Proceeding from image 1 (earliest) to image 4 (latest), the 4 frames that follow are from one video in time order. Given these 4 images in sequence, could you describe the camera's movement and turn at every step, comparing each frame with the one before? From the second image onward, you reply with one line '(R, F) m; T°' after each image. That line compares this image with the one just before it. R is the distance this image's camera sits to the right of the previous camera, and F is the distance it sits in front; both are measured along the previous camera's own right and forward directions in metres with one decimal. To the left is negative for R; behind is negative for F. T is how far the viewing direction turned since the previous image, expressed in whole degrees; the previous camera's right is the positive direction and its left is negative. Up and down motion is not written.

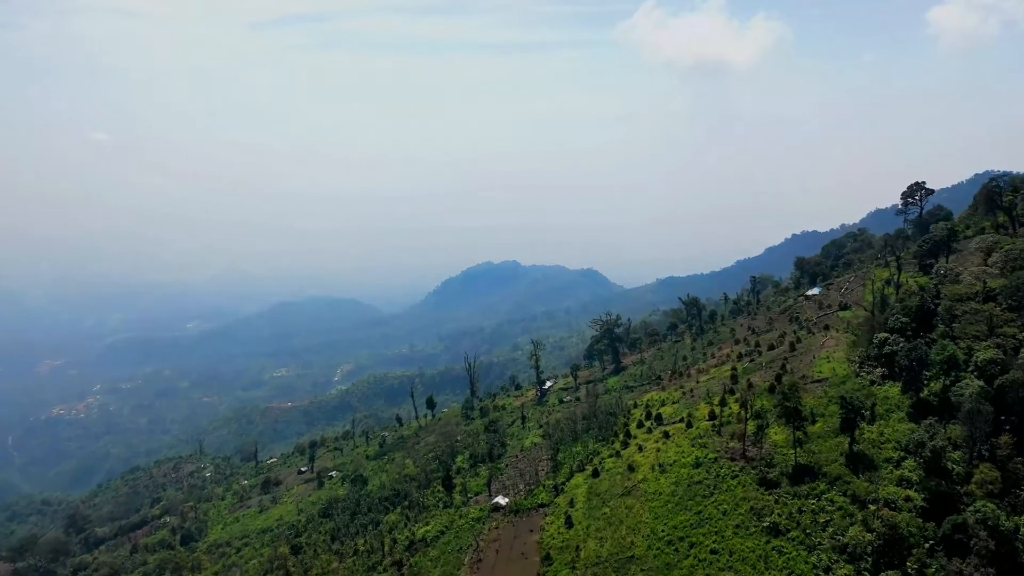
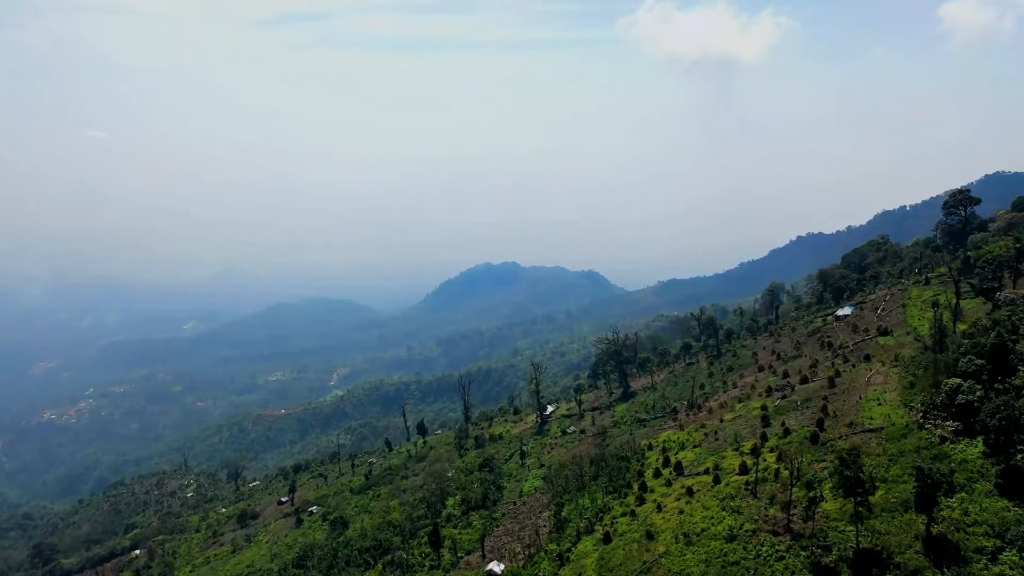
(+0.2, +5.8) m; 0°
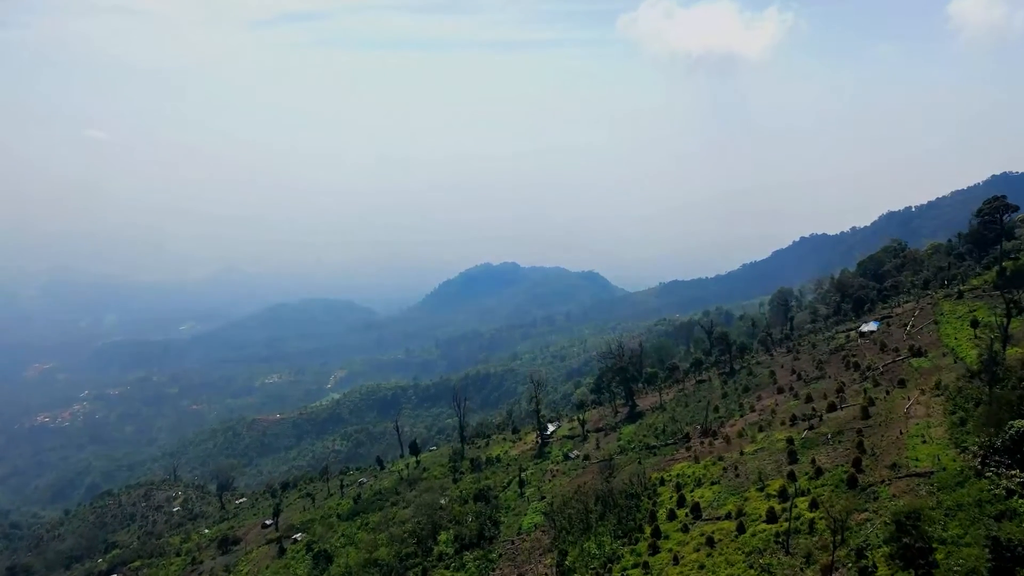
(+0.1, +3.9) m; 0°
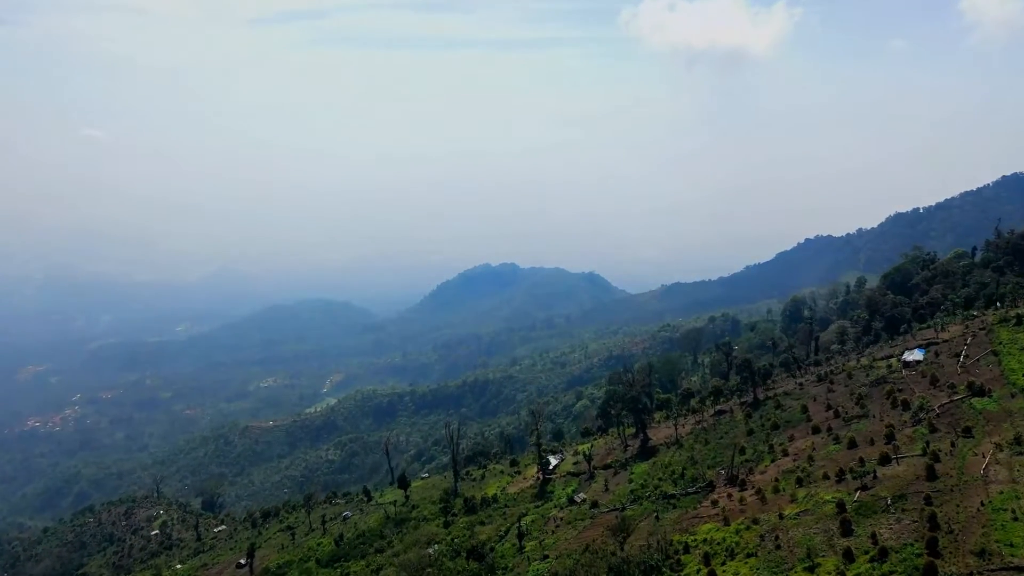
(+0.1, +5.6) m; 0°
